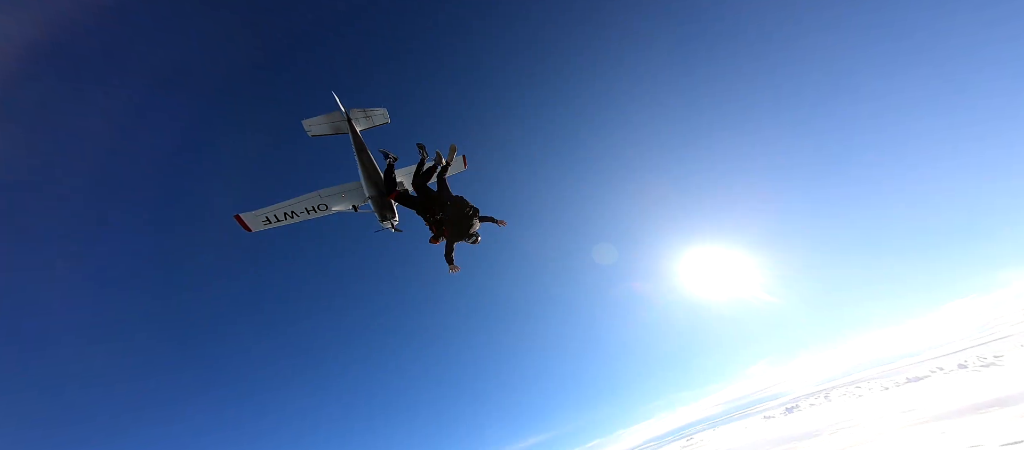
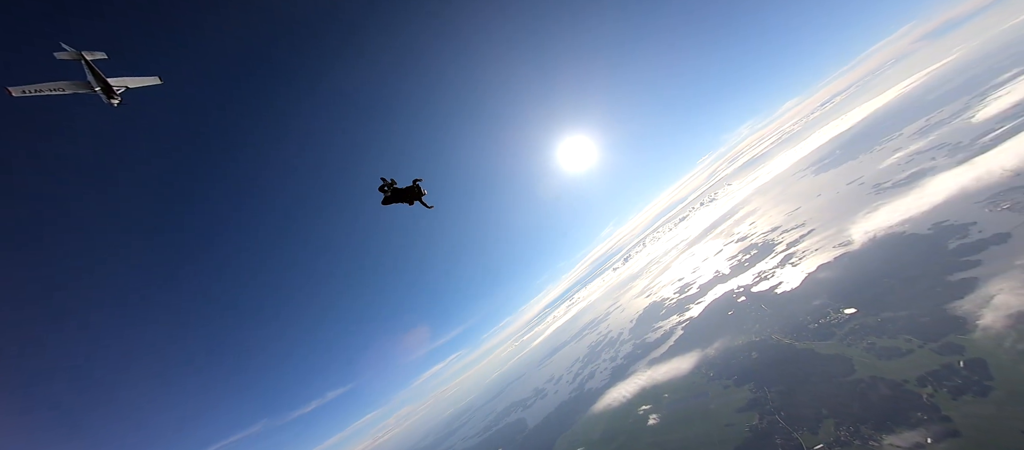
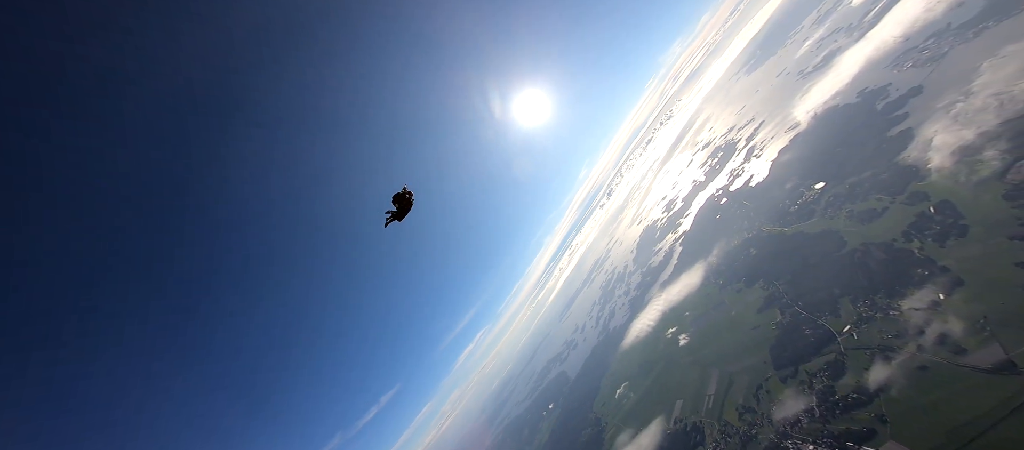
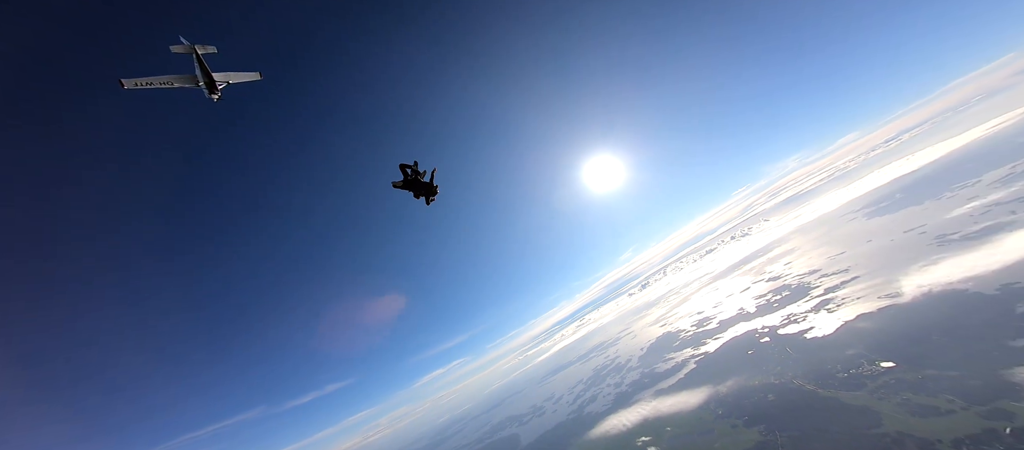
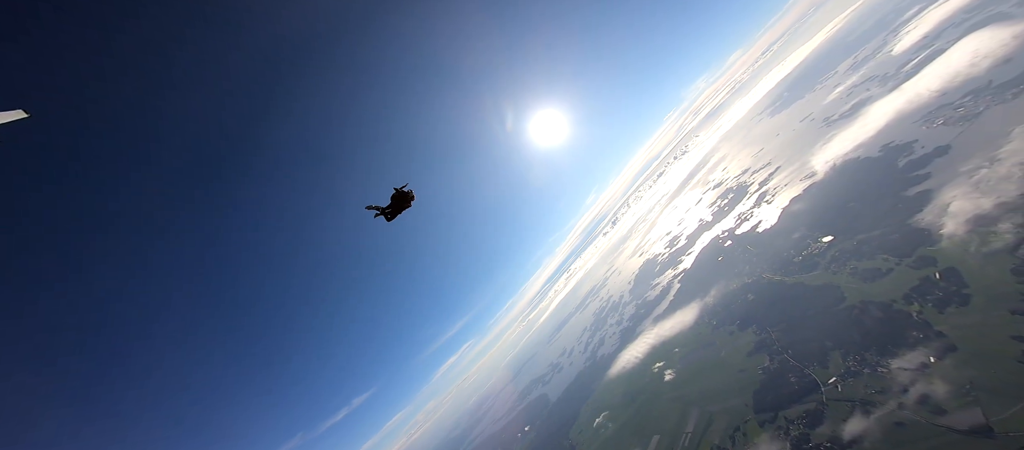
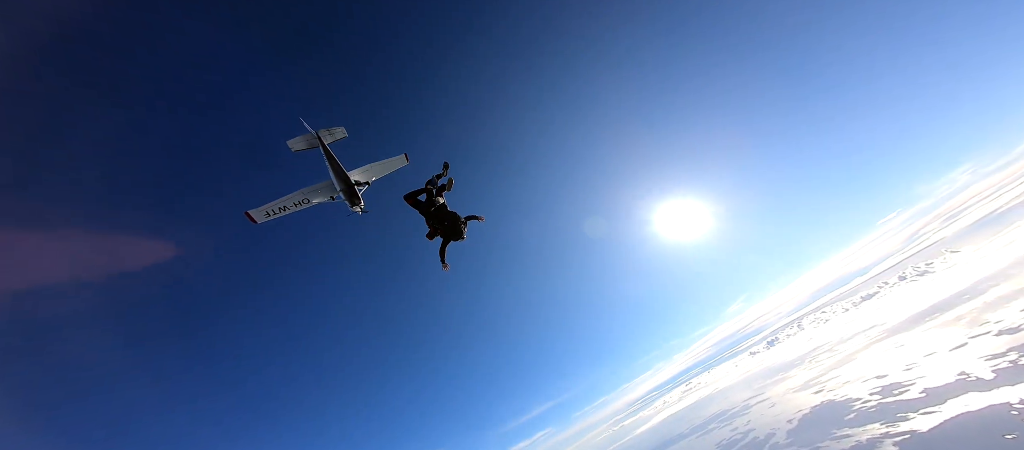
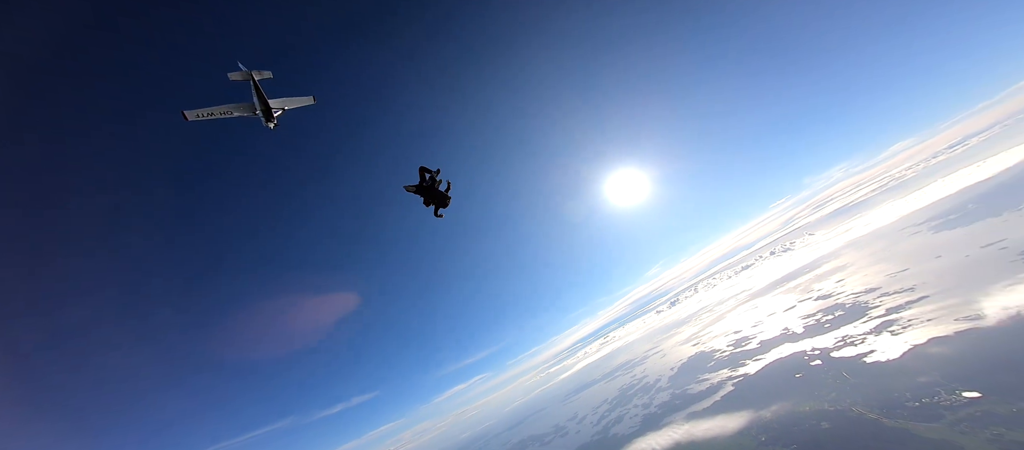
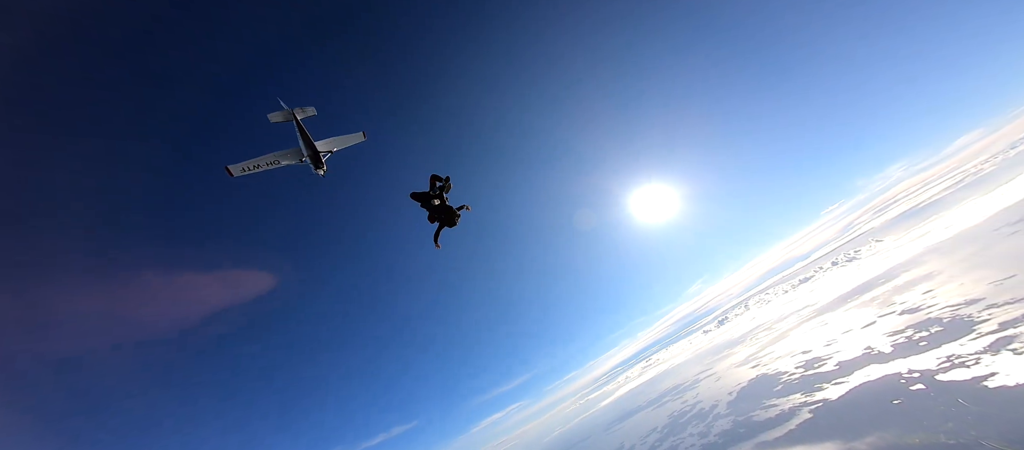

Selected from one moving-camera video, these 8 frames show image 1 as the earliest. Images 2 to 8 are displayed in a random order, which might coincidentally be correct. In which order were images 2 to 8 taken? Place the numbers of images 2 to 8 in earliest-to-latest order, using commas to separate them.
6, 8, 7, 4, 2, 5, 3
